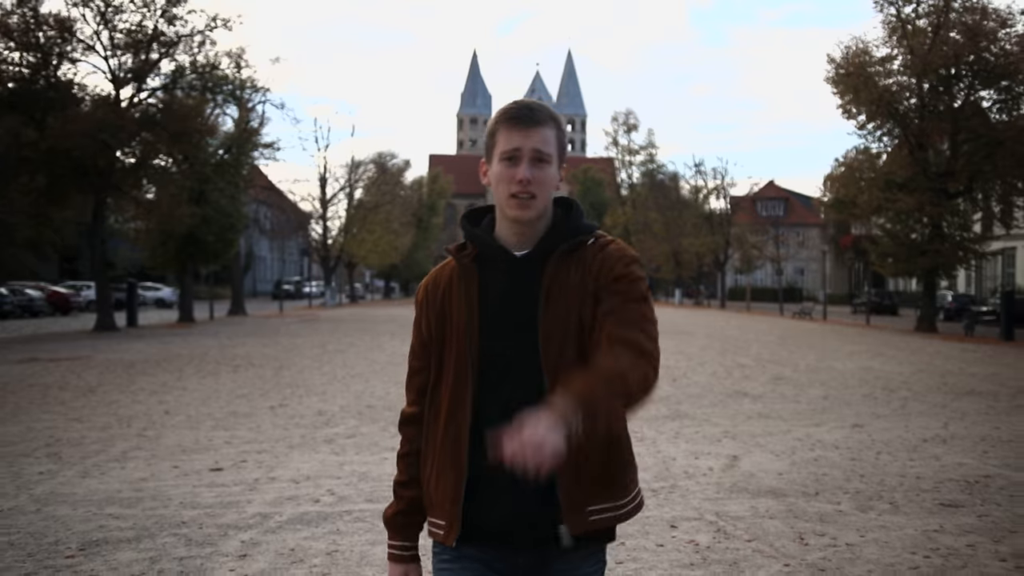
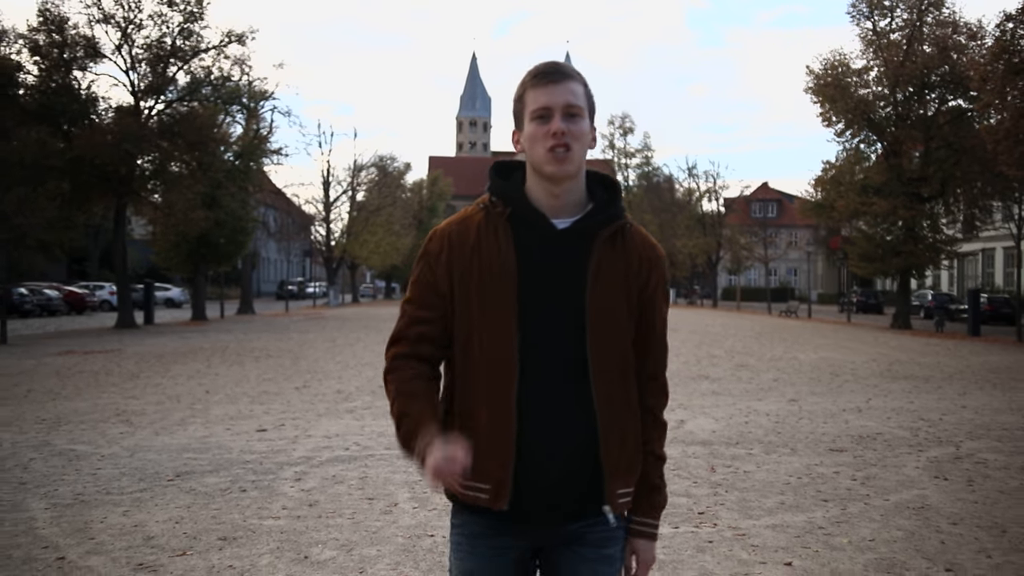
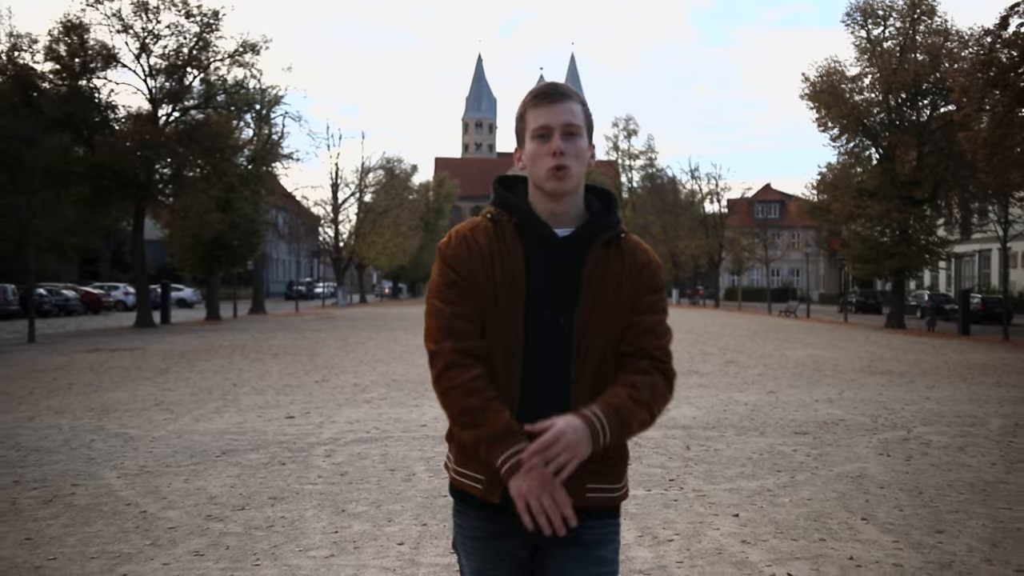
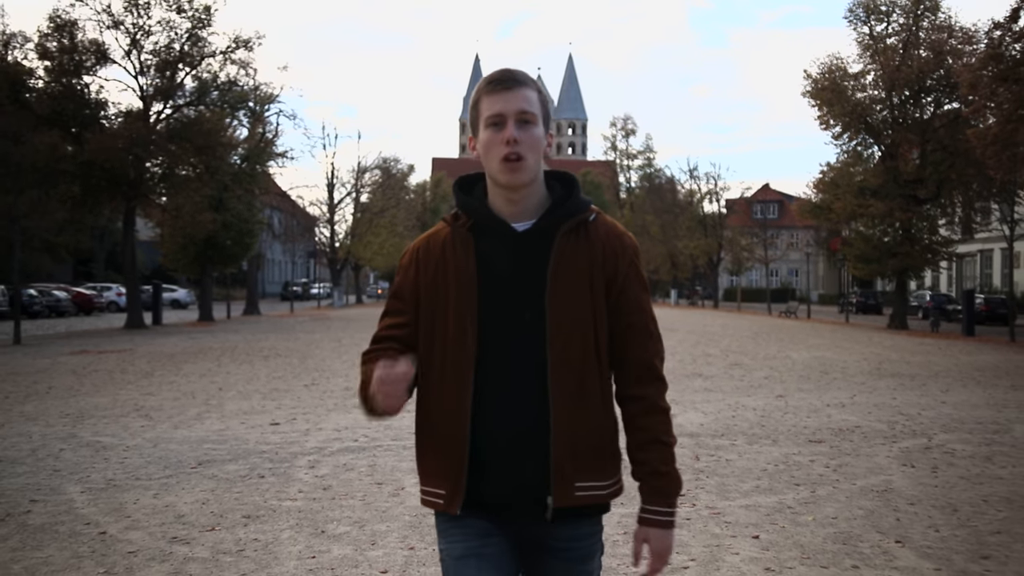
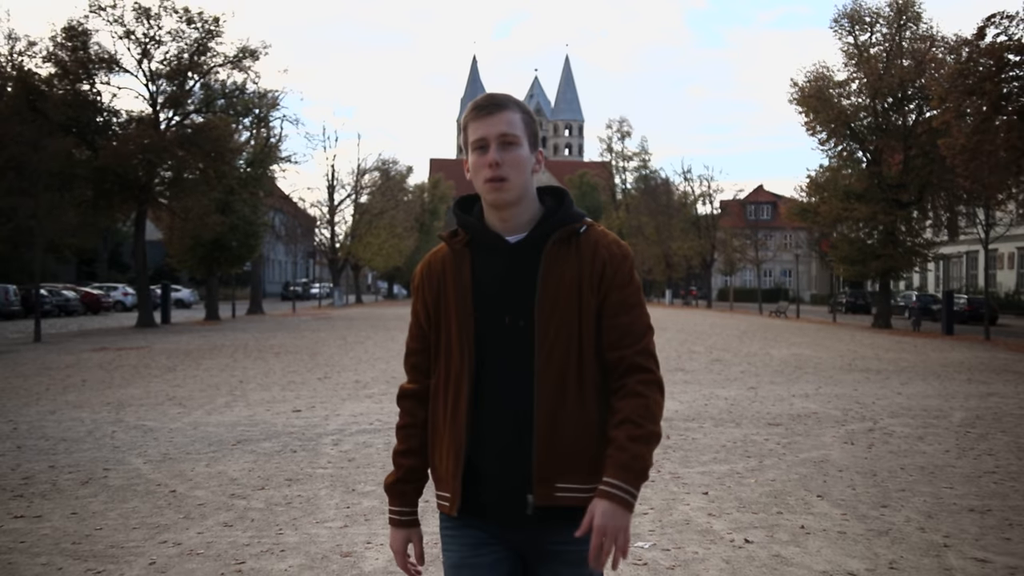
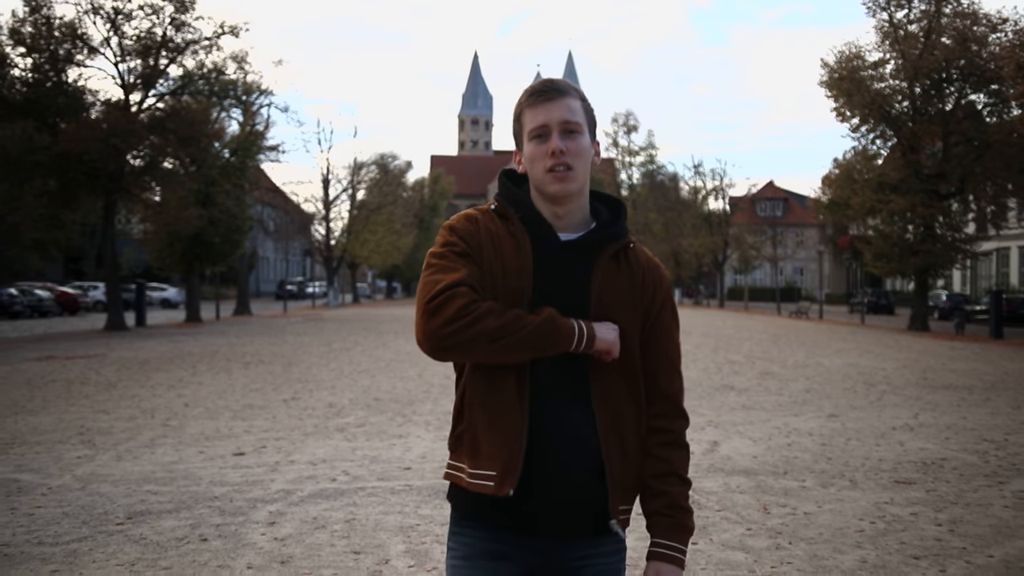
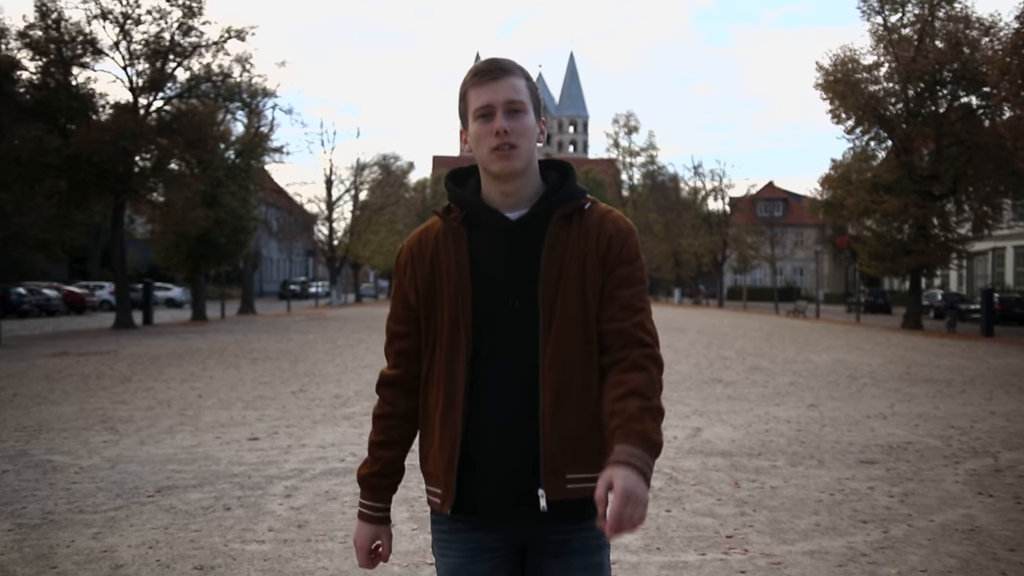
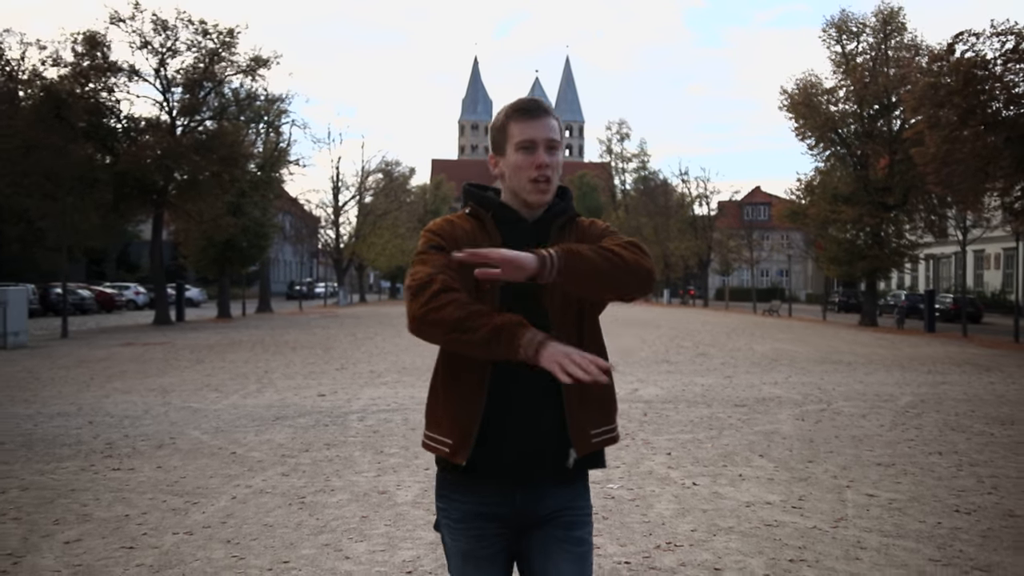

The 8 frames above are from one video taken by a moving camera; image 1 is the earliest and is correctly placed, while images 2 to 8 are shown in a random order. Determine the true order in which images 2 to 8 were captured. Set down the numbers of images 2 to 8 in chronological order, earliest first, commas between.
6, 7, 2, 4, 3, 5, 8
